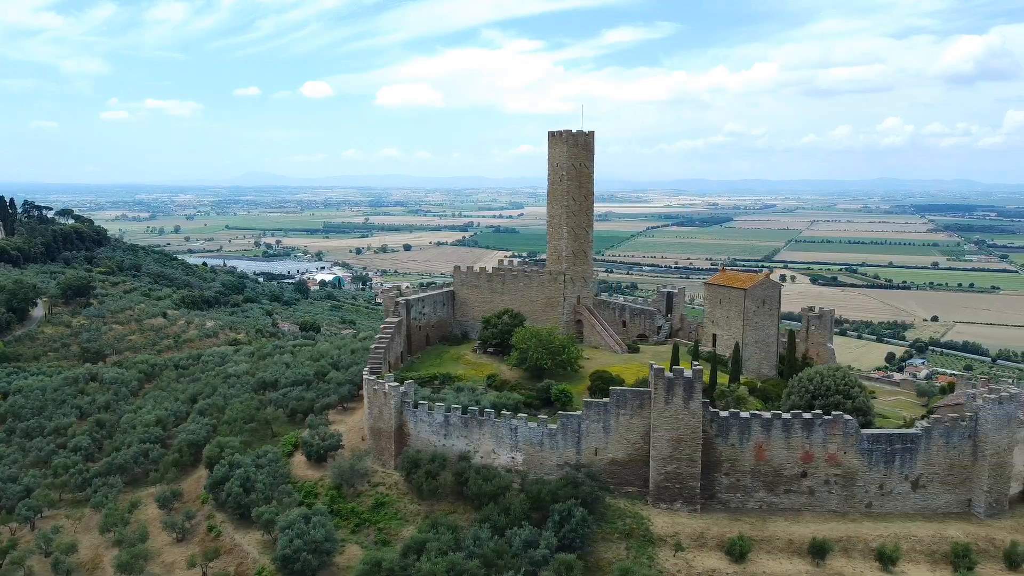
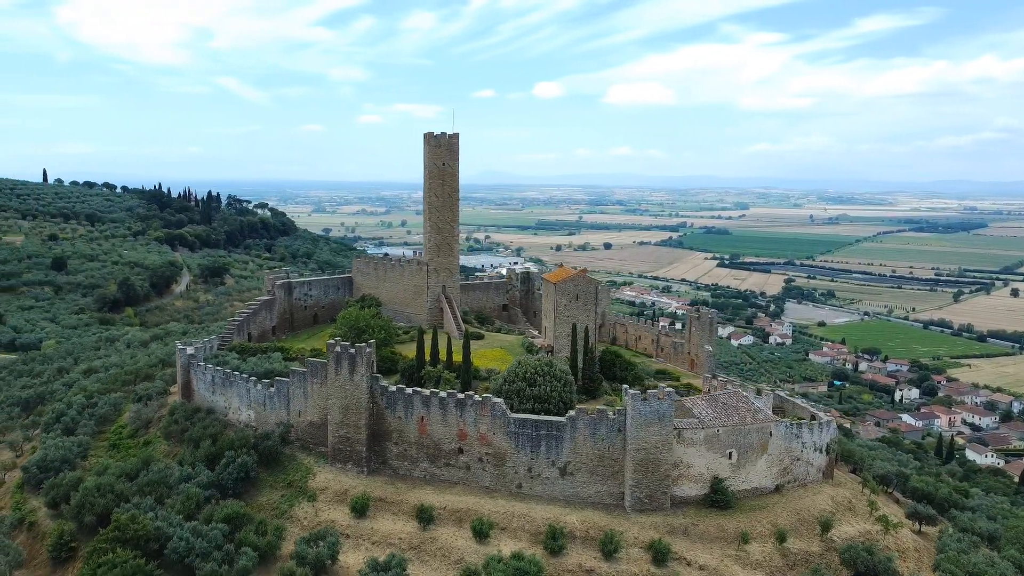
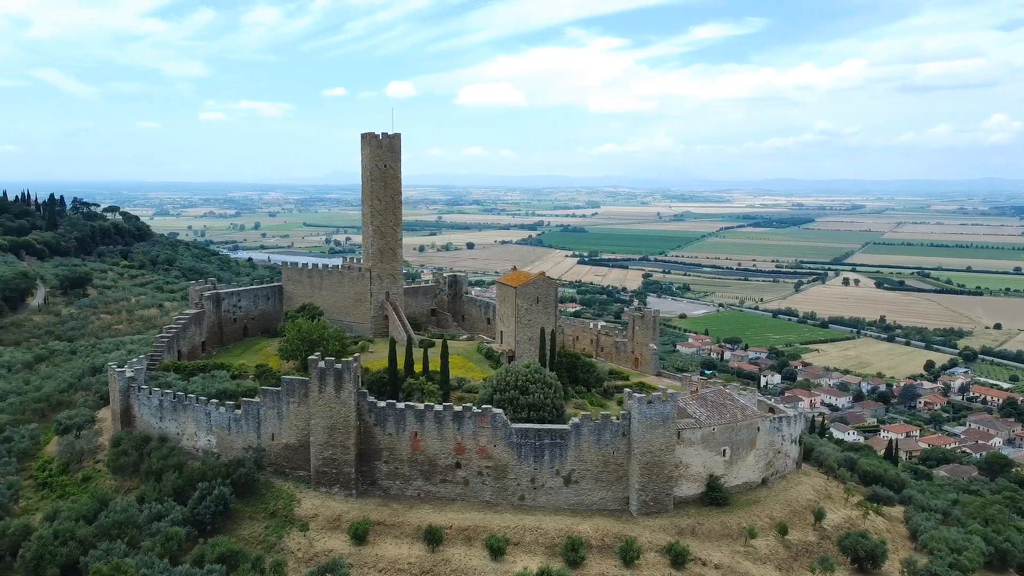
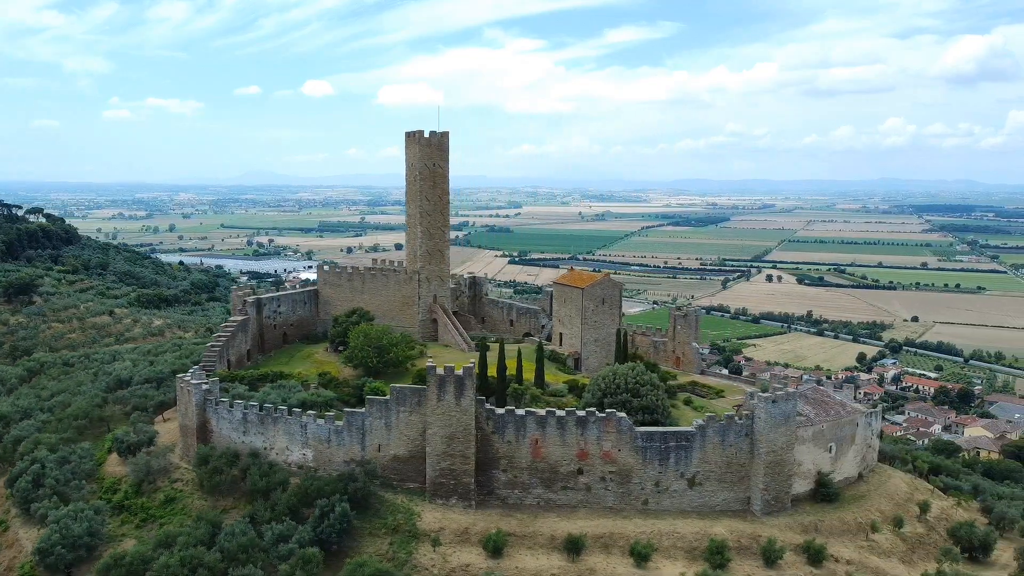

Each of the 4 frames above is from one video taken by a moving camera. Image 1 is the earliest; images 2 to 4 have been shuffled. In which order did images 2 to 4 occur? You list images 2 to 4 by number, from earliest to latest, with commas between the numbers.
4, 3, 2
